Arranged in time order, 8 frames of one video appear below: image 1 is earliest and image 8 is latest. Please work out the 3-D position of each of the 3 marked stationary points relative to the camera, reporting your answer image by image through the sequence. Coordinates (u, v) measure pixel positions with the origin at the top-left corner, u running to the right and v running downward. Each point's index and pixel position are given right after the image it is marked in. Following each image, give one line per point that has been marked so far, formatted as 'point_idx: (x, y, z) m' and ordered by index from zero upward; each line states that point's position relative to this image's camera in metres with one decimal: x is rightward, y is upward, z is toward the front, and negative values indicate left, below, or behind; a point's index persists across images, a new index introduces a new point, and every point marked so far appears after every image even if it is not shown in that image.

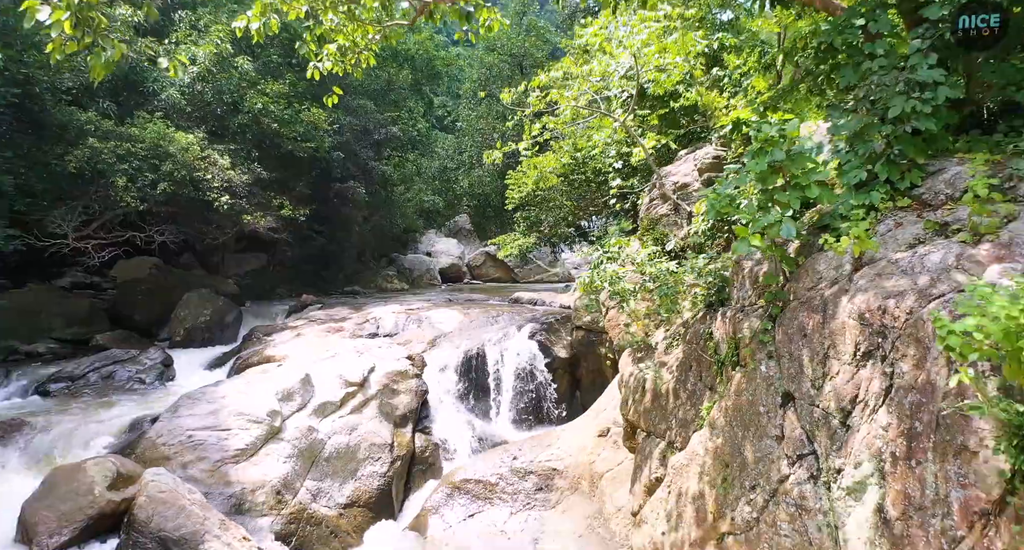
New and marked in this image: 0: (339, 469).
0: (-2.3, -2.5, +7.5) m
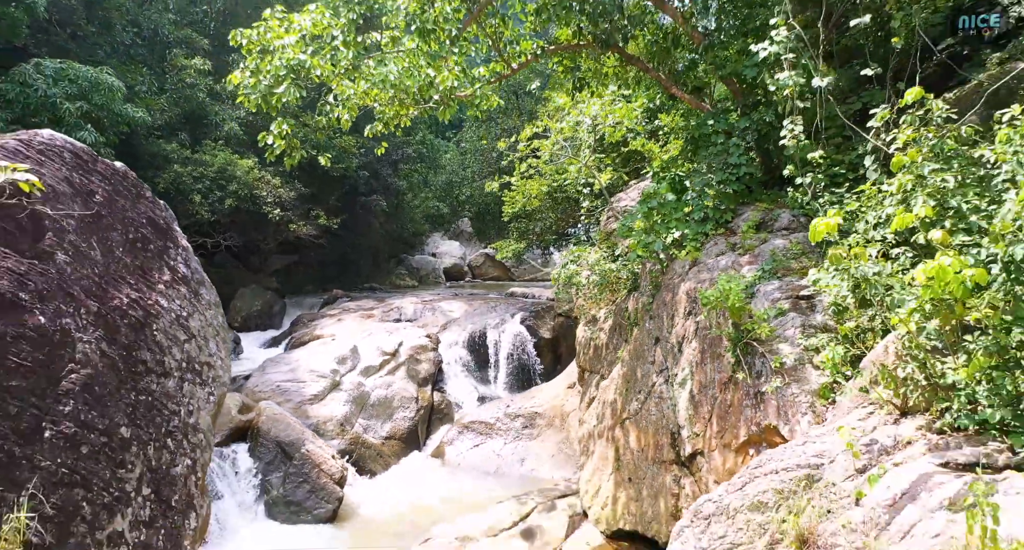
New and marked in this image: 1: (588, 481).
0: (-2.4, -2.4, +10.5) m
1: (+1.0, -2.6, +7.3) m
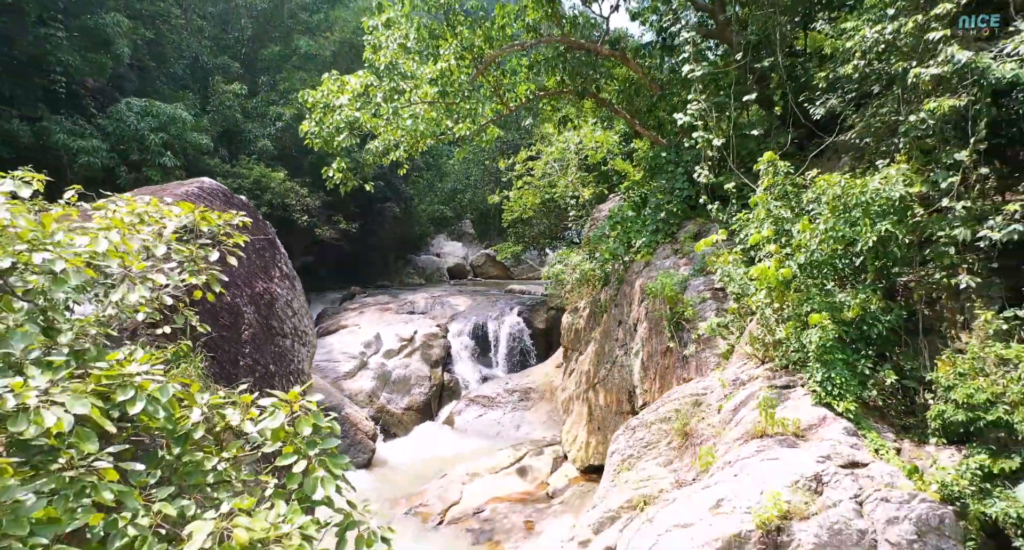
0: (-2.4, -2.4, +12.6) m
1: (+0.9, -2.5, +9.4) m
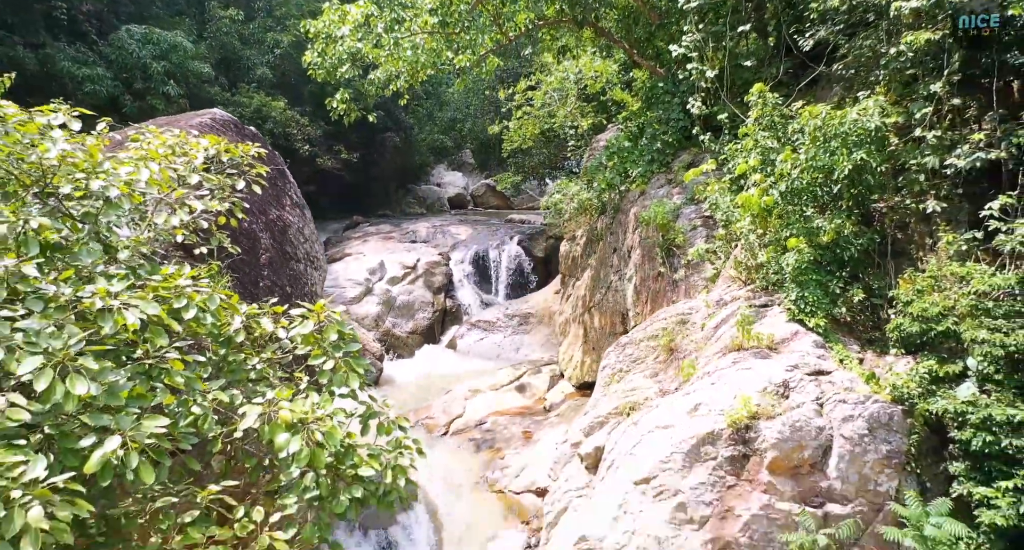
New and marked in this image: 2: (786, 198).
0: (-2.4, -0.9, +13.2) m
1: (+0.9, -1.3, +10.0) m
2: (+2.6, +0.7, +5.4) m
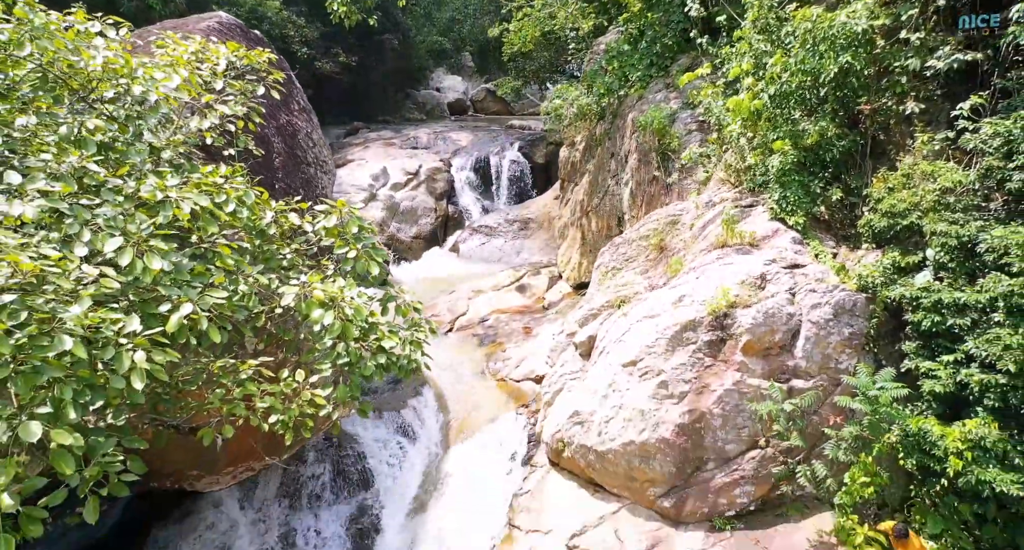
0: (-2.4, +1.3, +13.5) m
1: (+0.9, +0.3, +10.4) m
2: (+2.6, +1.7, +5.6) m
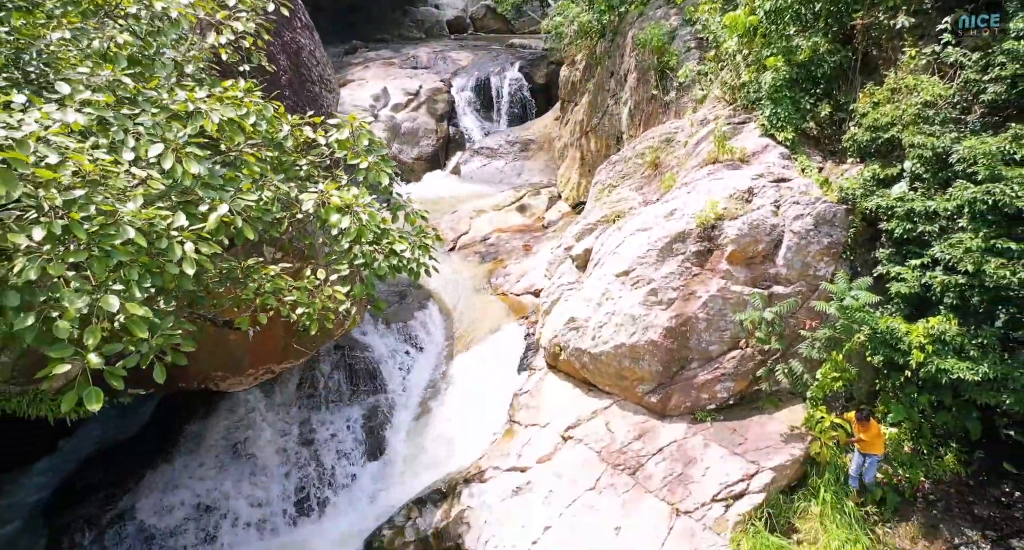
0: (-2.4, +3.1, +13.6) m
1: (+1.0, +1.8, +10.6) m
2: (+2.5, +2.5, +5.7) m
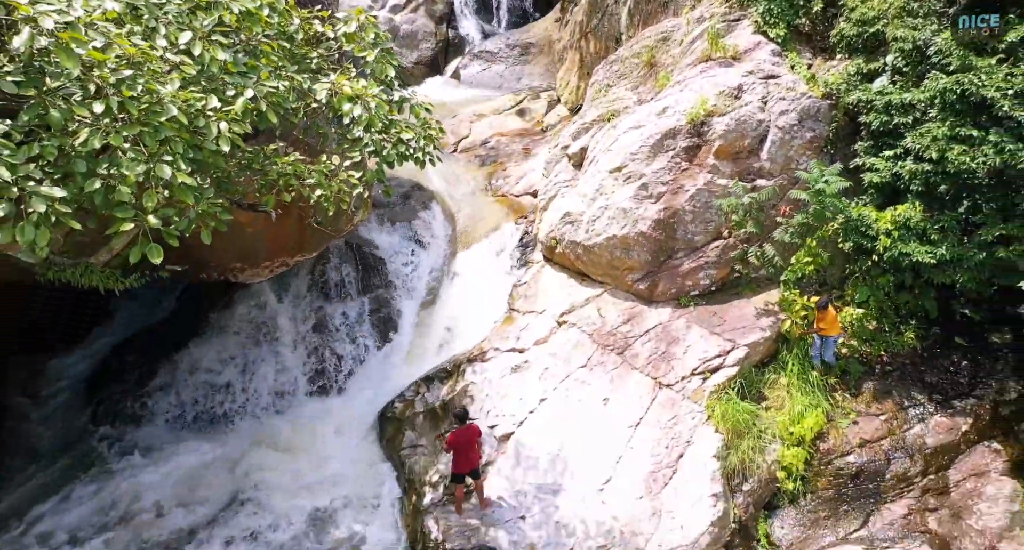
0: (-2.4, +5.2, +13.4) m
1: (+0.9, +3.5, +10.7) m
2: (+2.5, +3.6, +5.7) m
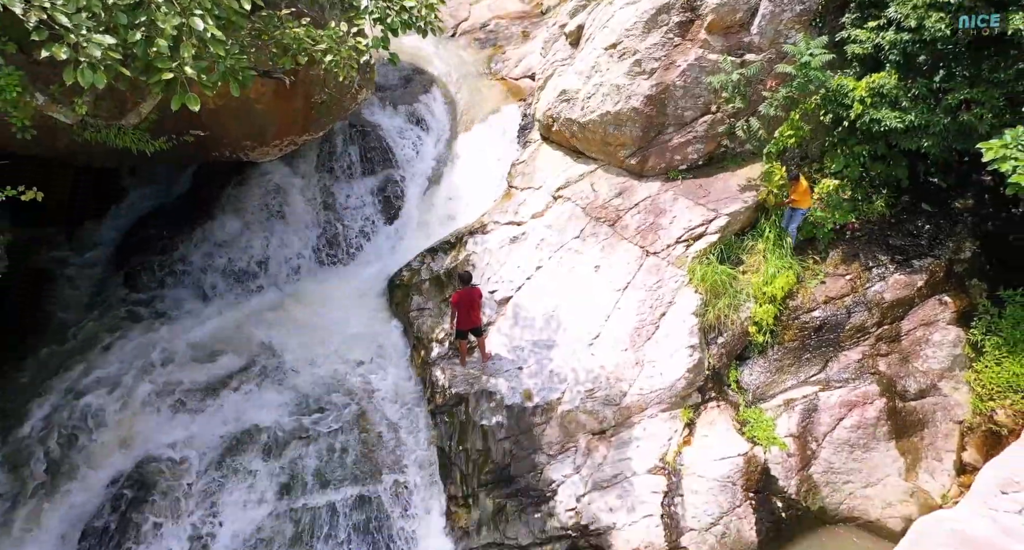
0: (-2.4, +7.6, +12.9) m
1: (+0.9, +5.6, +10.4) m
2: (+2.5, +4.9, +5.5) m
